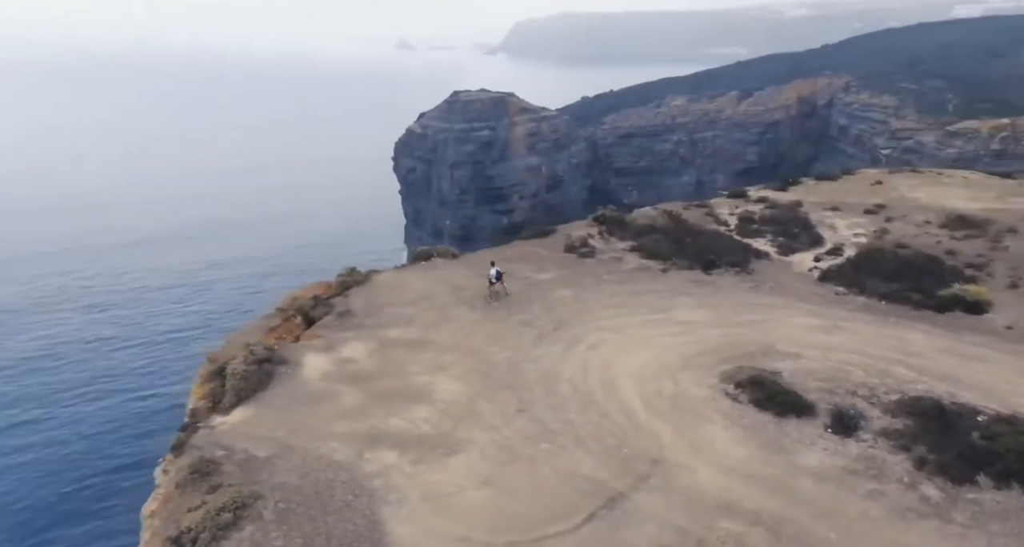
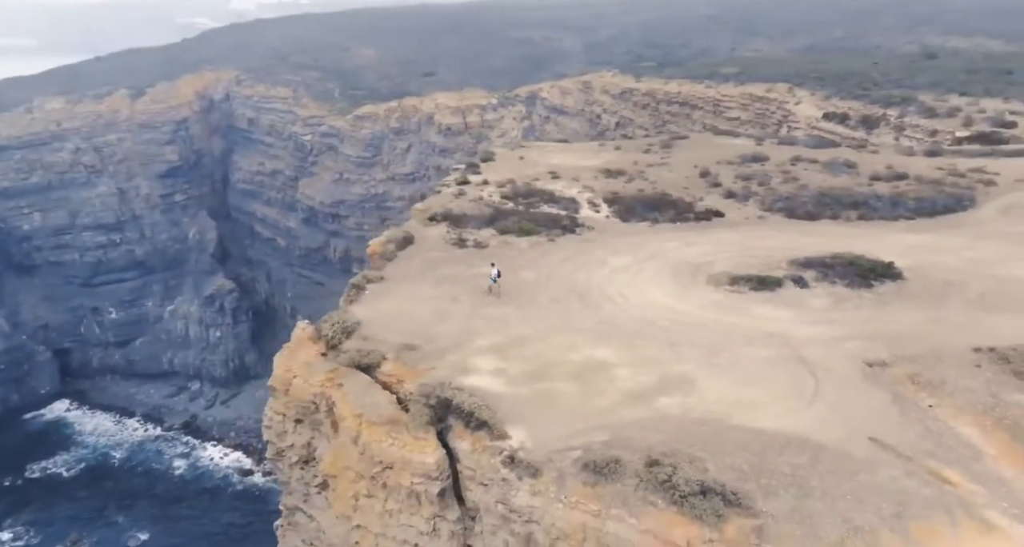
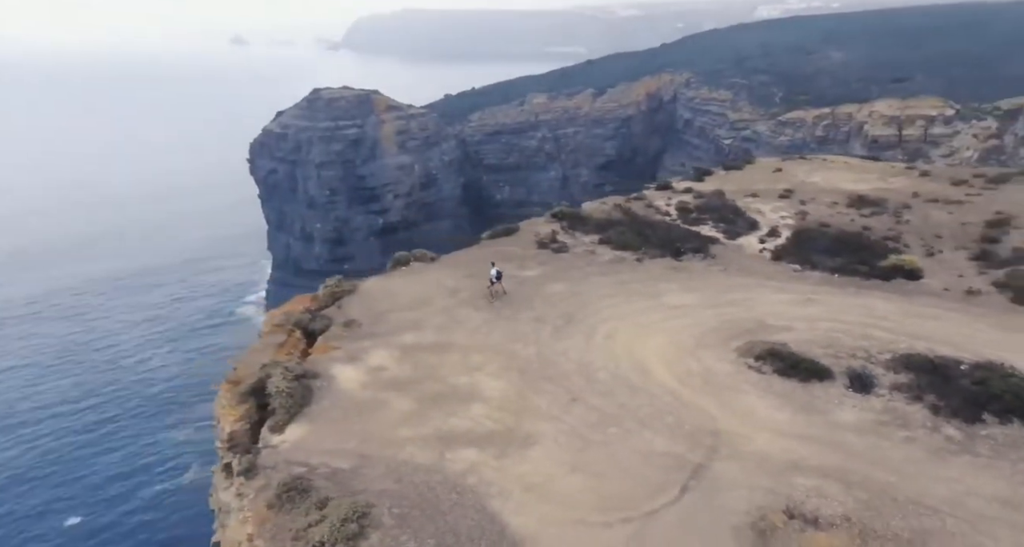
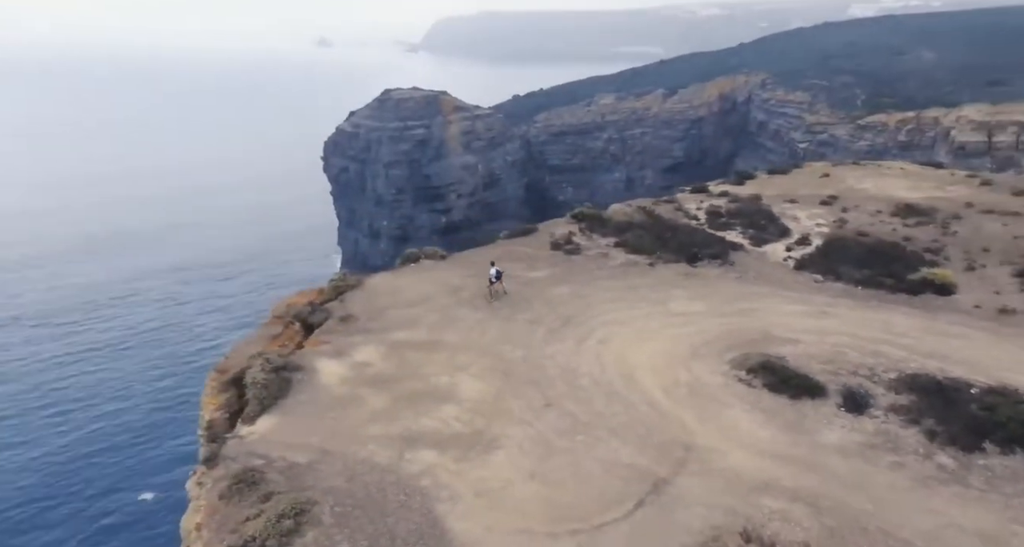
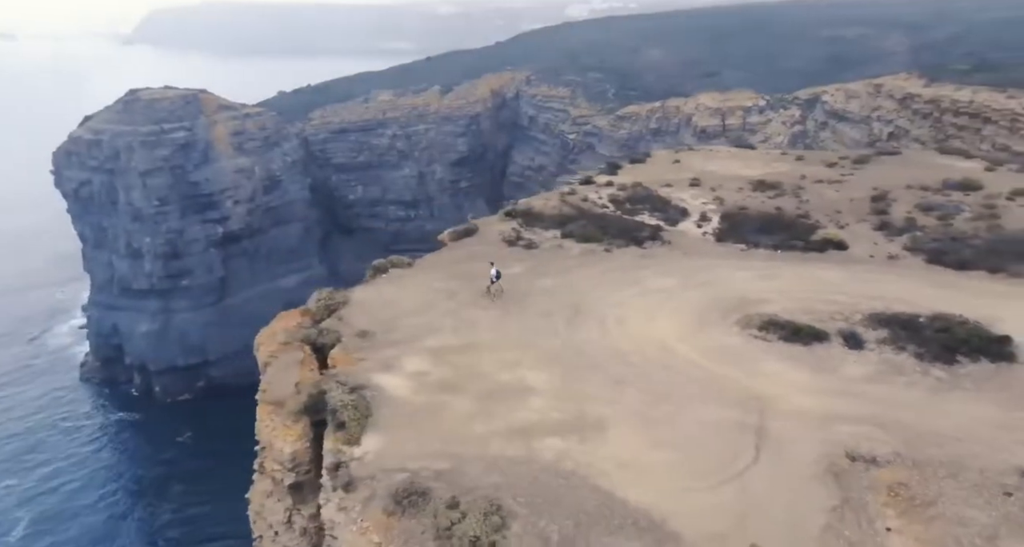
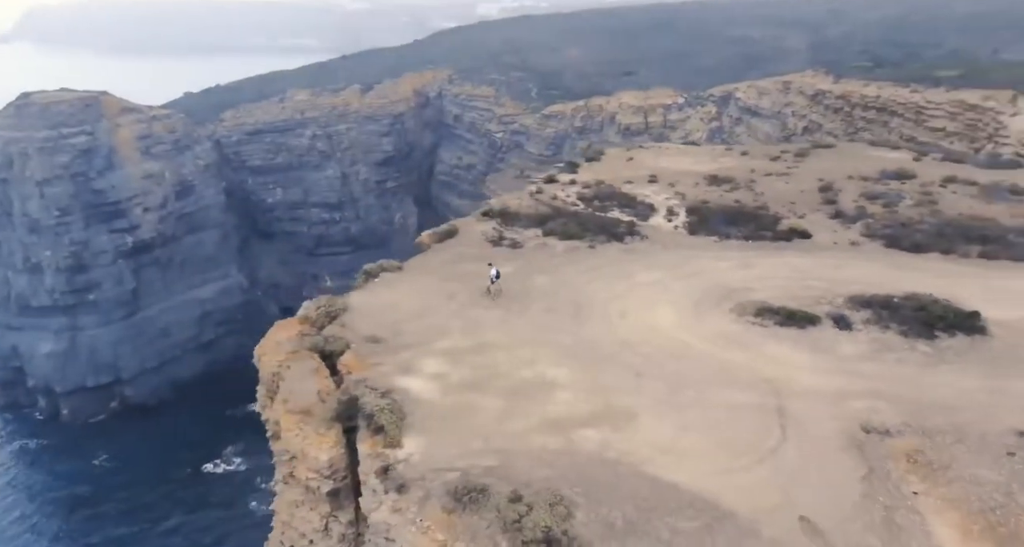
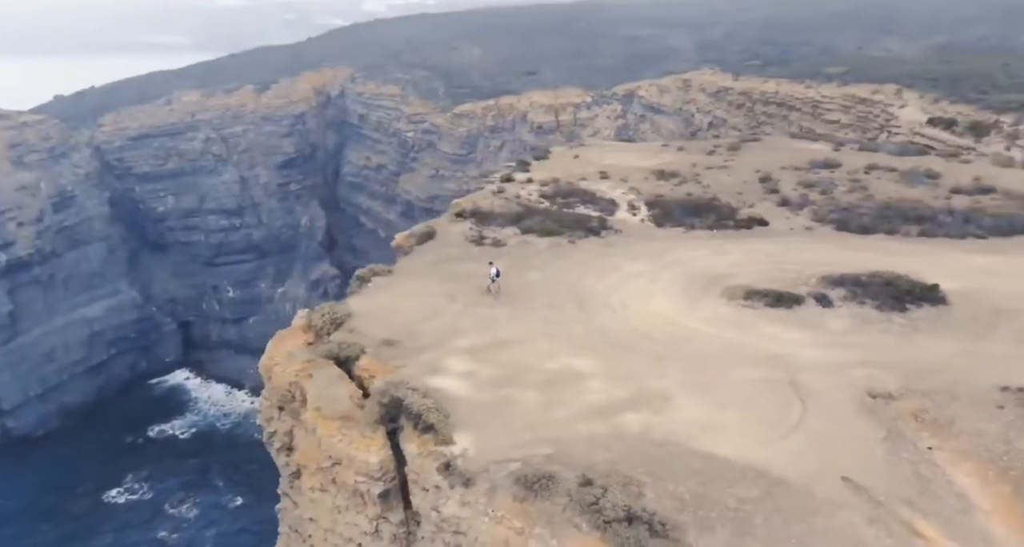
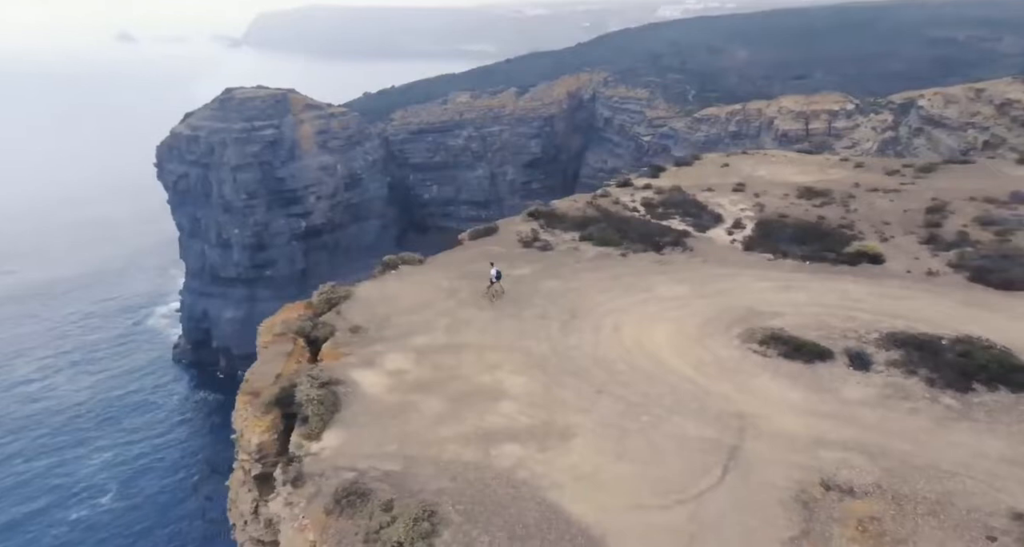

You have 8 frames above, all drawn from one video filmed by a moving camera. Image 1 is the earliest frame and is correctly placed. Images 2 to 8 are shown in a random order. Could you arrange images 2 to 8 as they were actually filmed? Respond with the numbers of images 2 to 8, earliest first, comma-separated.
4, 3, 8, 5, 6, 7, 2
